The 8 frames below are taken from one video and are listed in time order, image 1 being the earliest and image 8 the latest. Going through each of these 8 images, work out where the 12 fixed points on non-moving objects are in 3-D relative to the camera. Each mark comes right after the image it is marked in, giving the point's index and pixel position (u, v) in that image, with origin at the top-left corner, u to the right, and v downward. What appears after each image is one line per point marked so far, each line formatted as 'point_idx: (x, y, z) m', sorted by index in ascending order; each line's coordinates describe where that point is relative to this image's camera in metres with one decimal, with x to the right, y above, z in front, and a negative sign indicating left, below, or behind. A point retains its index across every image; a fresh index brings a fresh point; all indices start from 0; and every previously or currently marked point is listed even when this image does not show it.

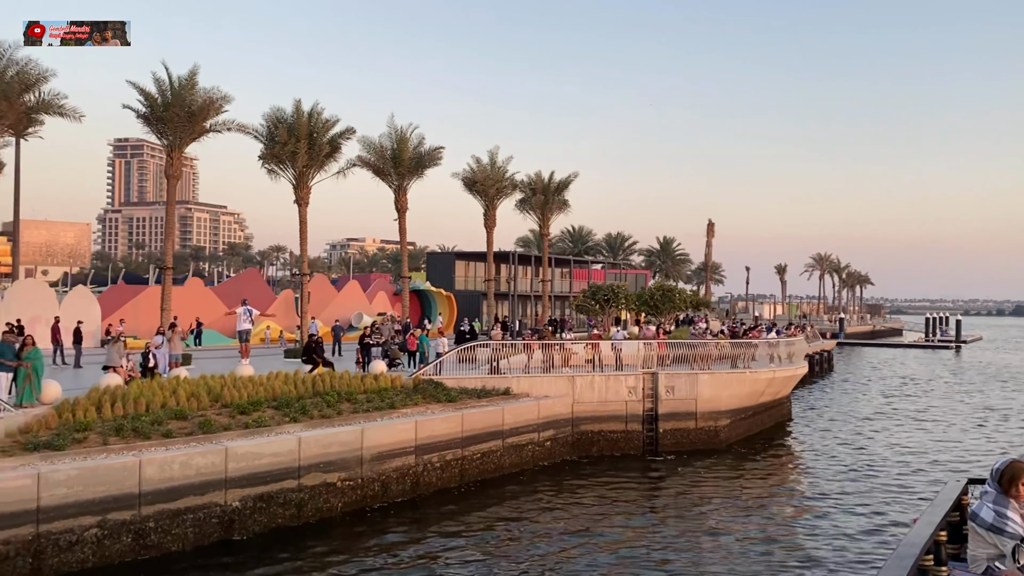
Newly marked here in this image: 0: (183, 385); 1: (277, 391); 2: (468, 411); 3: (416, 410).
0: (-6.2, -1.8, +16.4) m
1: (-4.7, -2.0, +17.3) m
2: (-0.9, -2.6, +18.8) m
3: (-2.0, -2.5, +18.1) m
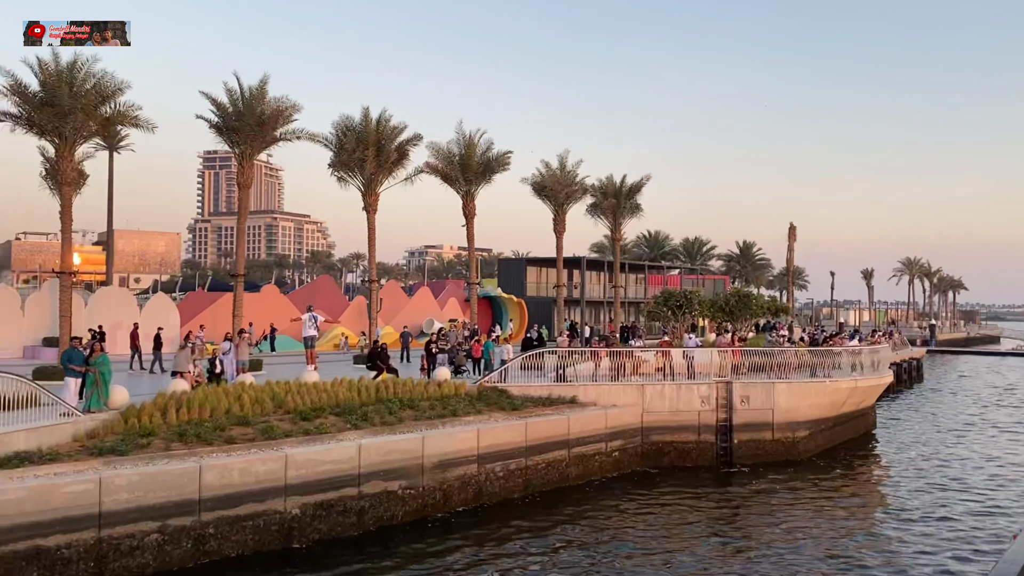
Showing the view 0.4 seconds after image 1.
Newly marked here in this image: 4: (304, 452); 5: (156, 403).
0: (-5.0, -2.0, +16.5) m
1: (-3.4, -2.2, +17.2) m
2: (+0.4, -2.8, +18.4) m
3: (-0.7, -2.7, +17.9) m
4: (-3.3, -2.7, +14.1) m
5: (-6.2, -2.0, +15.1) m
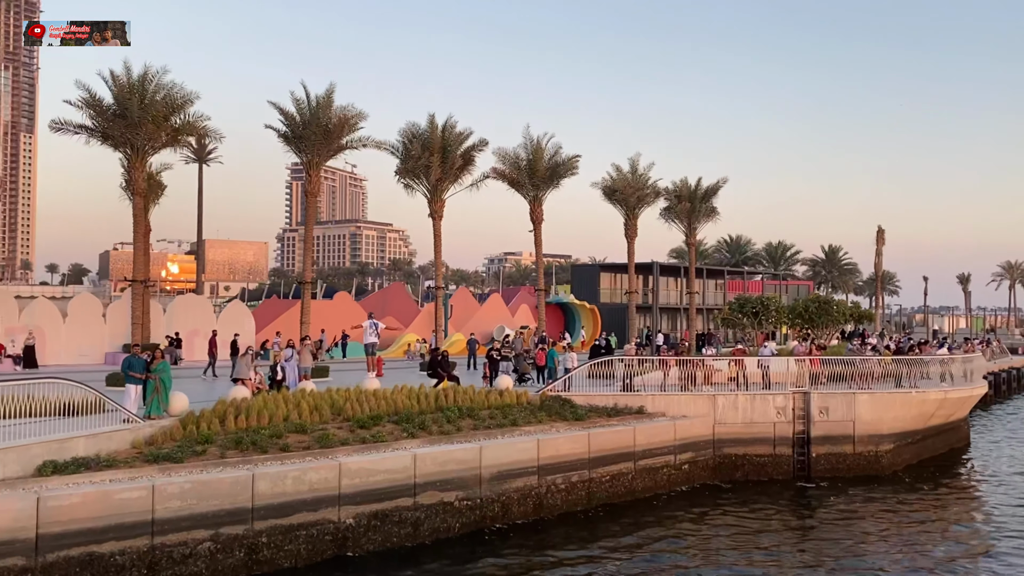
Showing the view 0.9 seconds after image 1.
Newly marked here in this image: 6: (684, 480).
0: (-3.9, -2.1, +16.4) m
1: (-2.2, -2.3, +17.0) m
2: (+1.7, -2.9, +17.8) m
3: (+0.5, -2.8, +17.4) m
4: (-2.4, -2.8, +13.9) m
5: (-5.2, -2.1, +15.2) m
6: (+3.8, -4.3, +19.5) m
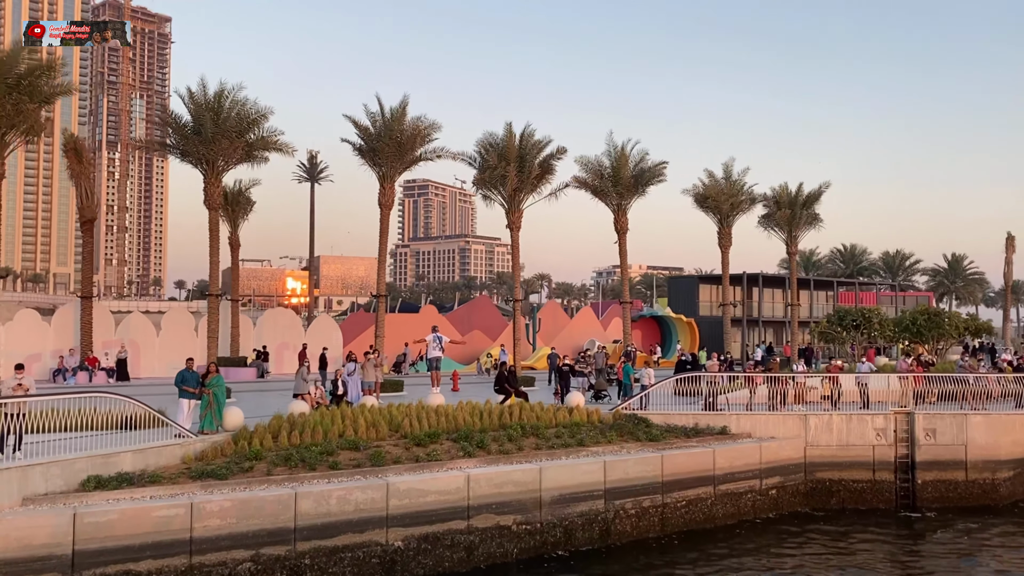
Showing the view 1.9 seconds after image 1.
0: (-2.7, -2.3, +16.0) m
1: (-1.0, -2.5, +16.4) m
2: (+3.0, -3.1, +16.7) m
3: (+1.8, -3.0, +16.4) m
4: (-1.6, -3.0, +13.3) m
5: (-4.1, -2.4, +14.9) m
6: (+5.3, -4.5, +18.0) m
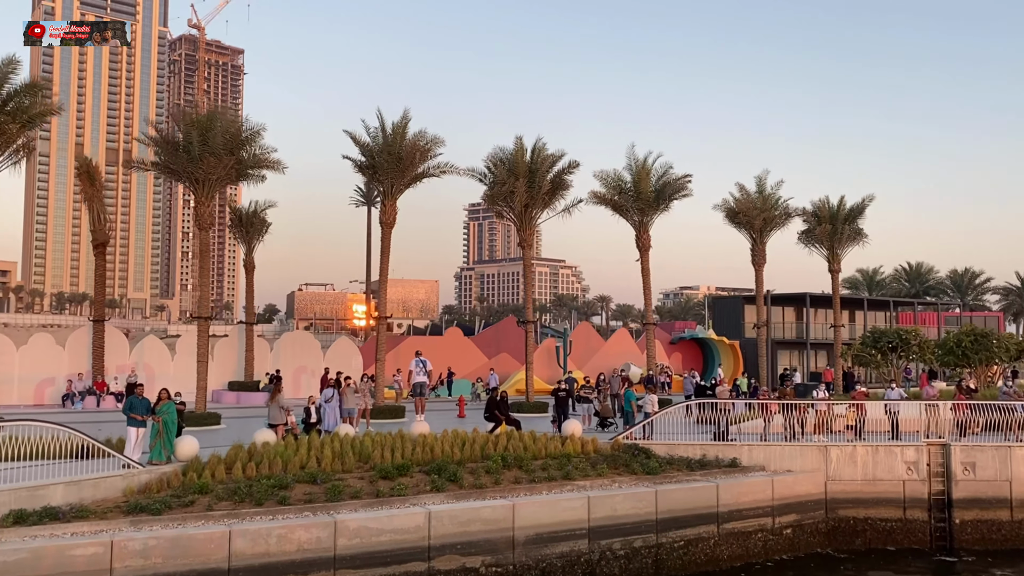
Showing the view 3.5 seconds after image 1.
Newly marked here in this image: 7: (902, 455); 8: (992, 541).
0: (-3.1, -2.7, +15.0) m
1: (-1.3, -2.9, +15.3) m
2: (+2.7, -3.5, +15.3) m
3: (+1.5, -3.4, +15.1) m
4: (-2.1, -3.2, +12.3) m
5: (-4.6, -2.7, +14.1) m
6: (+5.1, -4.9, +16.4) m
7: (+7.8, -3.3, +17.5) m
8: (+9.4, -4.9, +17.1) m
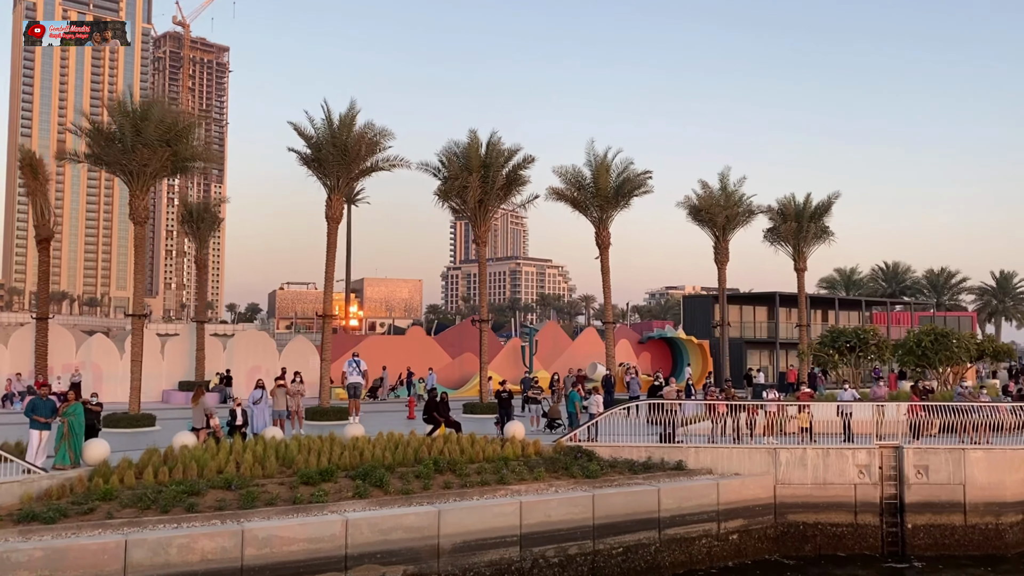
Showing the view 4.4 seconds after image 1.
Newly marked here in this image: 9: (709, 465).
0: (-4.2, -2.6, +14.4) m
1: (-2.4, -2.8, +14.6) m
2: (+1.6, -3.4, +14.7) m
3: (+0.3, -3.3, +14.5) m
4: (-3.2, -3.2, +11.6) m
5: (-5.7, -2.6, +13.4) m
6: (+4.0, -4.8, +15.8) m
7: (+6.7, -3.3, +17.0) m
8: (+8.2, -4.9, +16.6) m
9: (+3.8, -3.4, +16.7) m
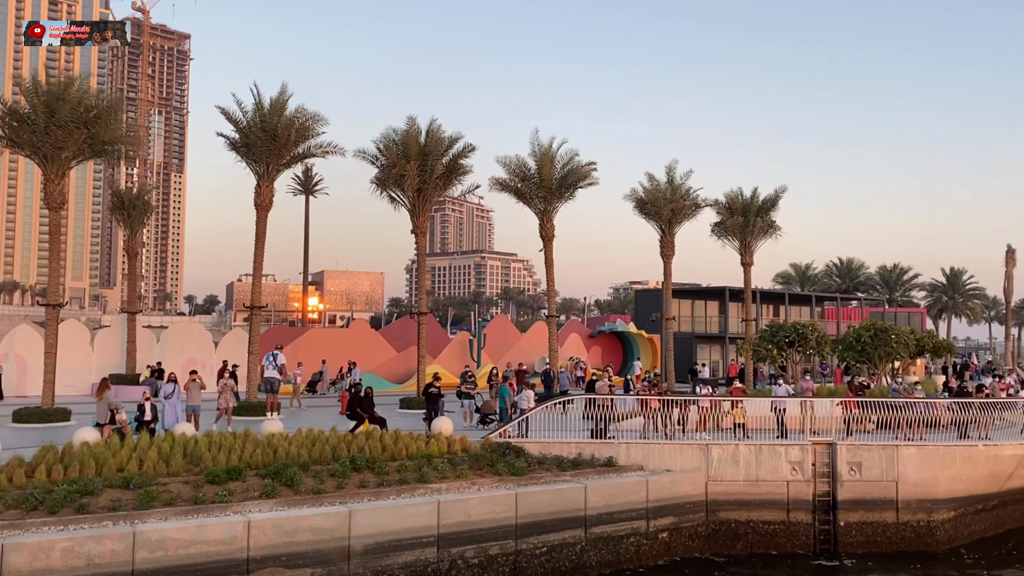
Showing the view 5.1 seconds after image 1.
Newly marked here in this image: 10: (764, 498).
0: (-5.4, -2.4, +13.7) m
1: (-3.7, -2.7, +14.0) m
2: (+0.3, -3.3, +14.2) m
3: (-0.9, -3.2, +14.0) m
4: (-4.4, -3.0, +11.0) m
5: (-6.9, -2.5, +12.6) m
6: (+2.6, -4.7, +15.5) m
7: (+5.3, -3.2, +16.8) m
8: (+6.9, -4.8, +16.4) m
9: (+2.4, -3.2, +16.4) m
10: (+4.8, -4.0, +16.6) m
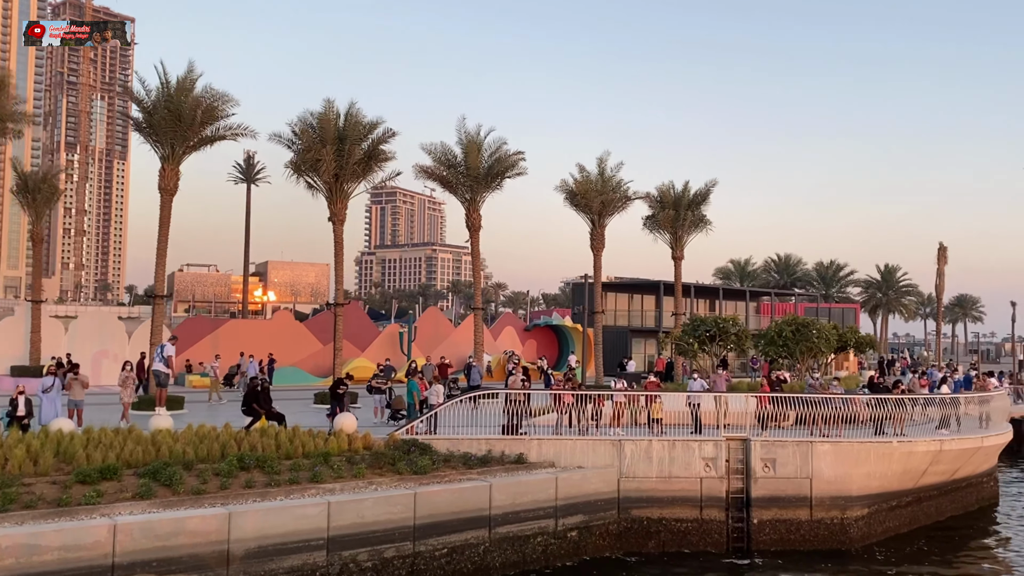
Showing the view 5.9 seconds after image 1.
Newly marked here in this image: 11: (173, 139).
0: (-6.9, -2.2, +12.7) m
1: (-5.2, -2.5, +13.2) m
2: (-1.2, -3.1, +13.6) m
3: (-2.5, -3.0, +13.3) m
4: (-5.8, -2.9, +10.1) m
5: (-8.4, -2.2, +11.6) m
6: (+1.0, -4.5, +15.0) m
7: (+3.6, -3.1, +16.4) m
8: (+5.2, -4.7, +16.2) m
9: (+0.7, -3.1, +15.9) m
10: (+3.1, -3.8, +16.2) m
11: (-7.5, +3.3, +19.6) m
